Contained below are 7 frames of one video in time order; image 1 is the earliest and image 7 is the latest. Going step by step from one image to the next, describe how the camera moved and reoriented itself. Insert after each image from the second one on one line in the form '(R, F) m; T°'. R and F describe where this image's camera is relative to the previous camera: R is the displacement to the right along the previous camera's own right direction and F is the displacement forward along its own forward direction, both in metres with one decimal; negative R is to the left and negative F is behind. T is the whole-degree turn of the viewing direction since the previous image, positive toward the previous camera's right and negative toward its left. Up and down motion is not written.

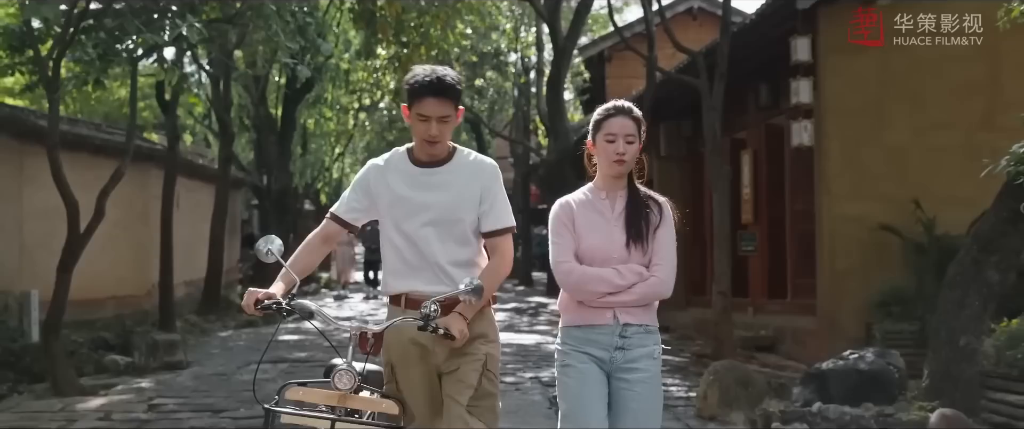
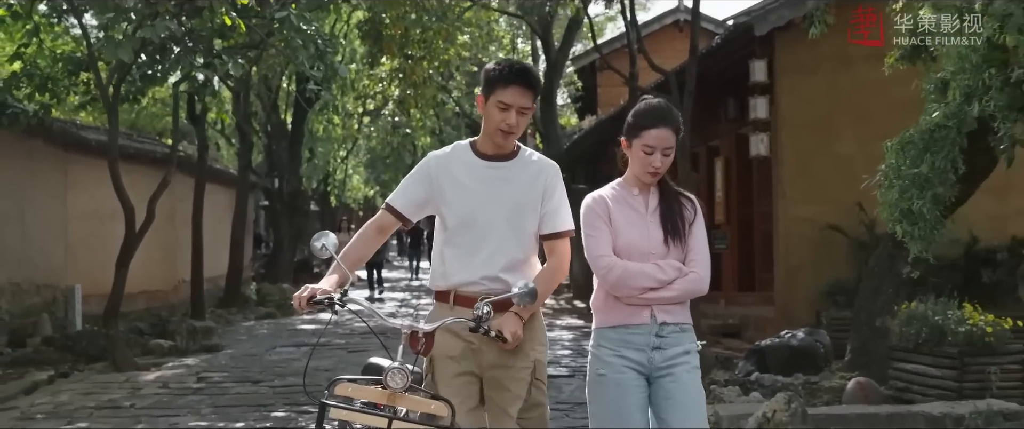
(+0.1, -1.5) m; 0°
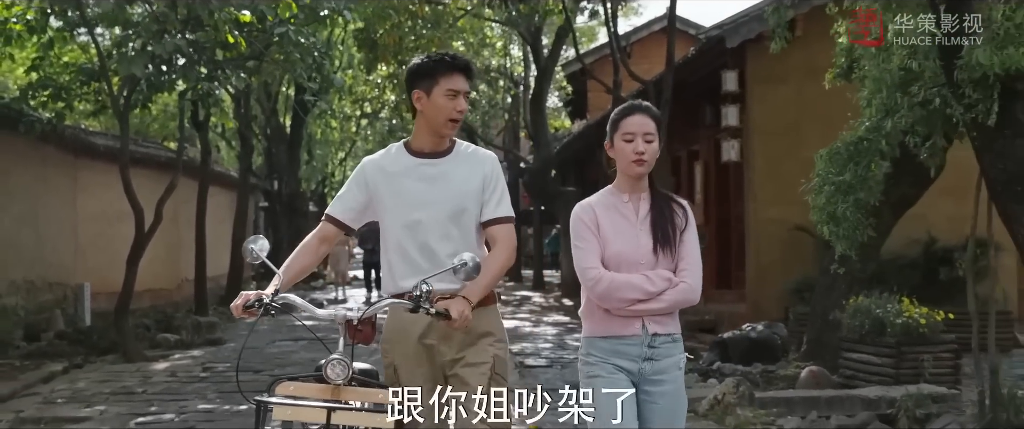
(+0.2, -0.8) m; 0°
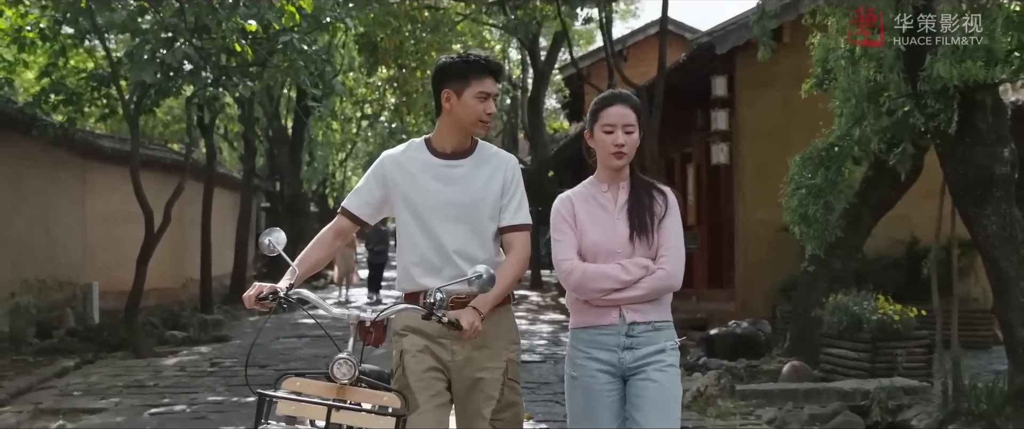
(0.0, -0.4) m; 0°
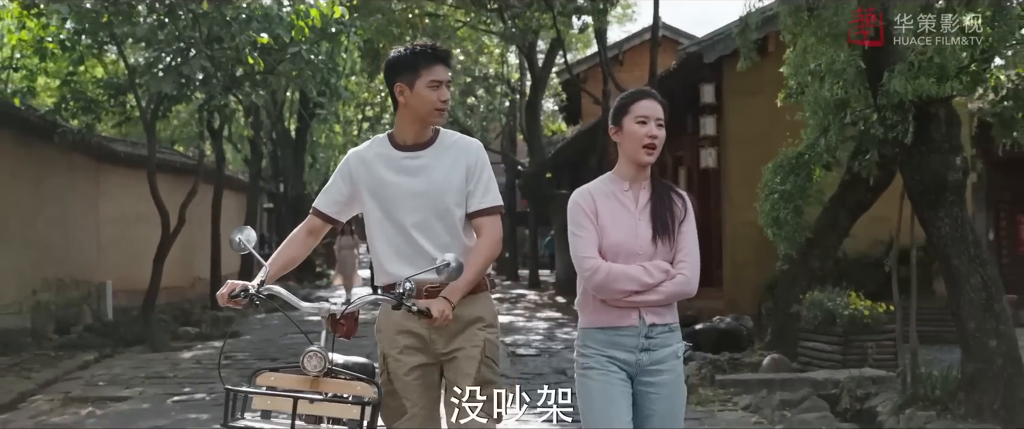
(0.0, -0.6) m; 0°
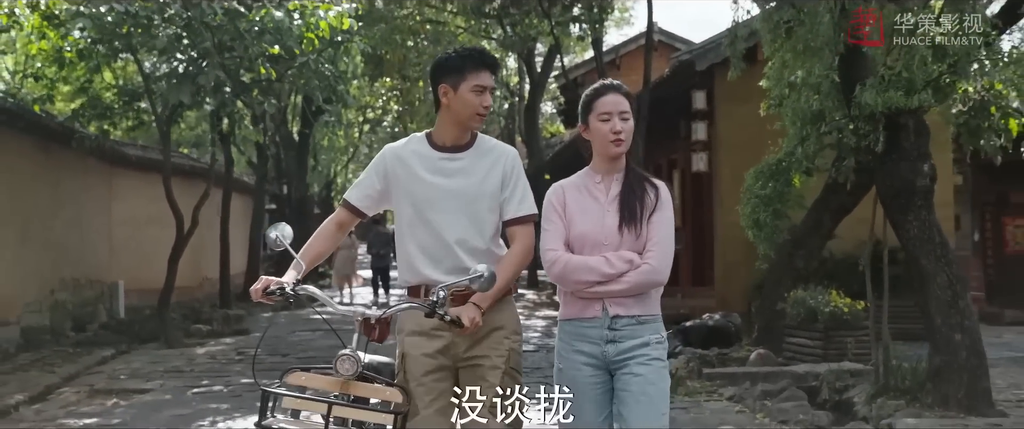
(0.0, -0.5) m; 0°
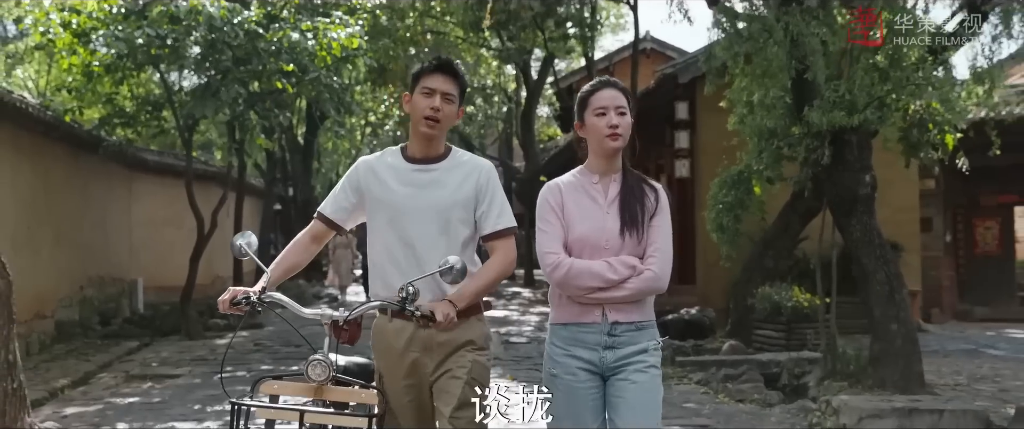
(+0.1, -1.1) m; 0°
